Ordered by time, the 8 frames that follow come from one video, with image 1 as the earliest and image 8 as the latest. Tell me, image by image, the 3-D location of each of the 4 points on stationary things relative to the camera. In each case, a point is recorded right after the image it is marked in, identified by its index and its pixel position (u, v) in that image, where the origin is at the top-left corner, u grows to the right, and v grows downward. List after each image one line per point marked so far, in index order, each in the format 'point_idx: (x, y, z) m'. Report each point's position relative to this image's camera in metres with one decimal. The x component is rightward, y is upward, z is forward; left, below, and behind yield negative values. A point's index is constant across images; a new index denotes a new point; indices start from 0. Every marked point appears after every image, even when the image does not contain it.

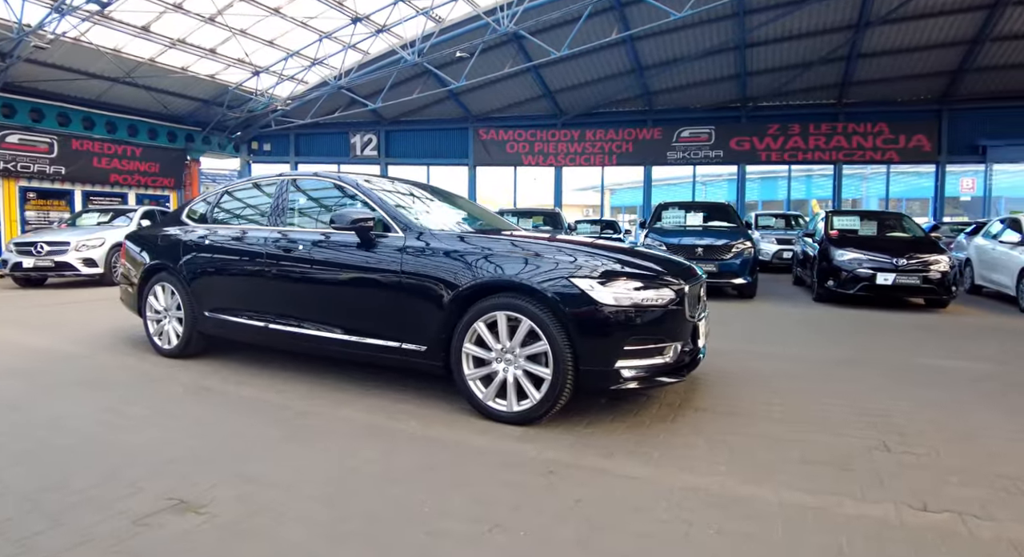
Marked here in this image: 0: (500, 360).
0: (-0.1, -0.5, +3.3) m
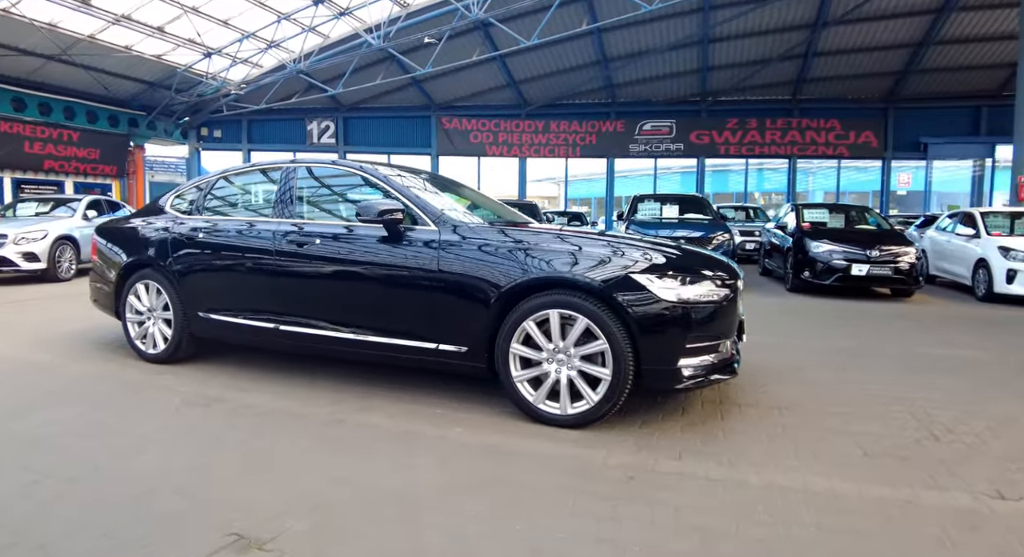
0: (+0.2, -0.5, +3.2) m
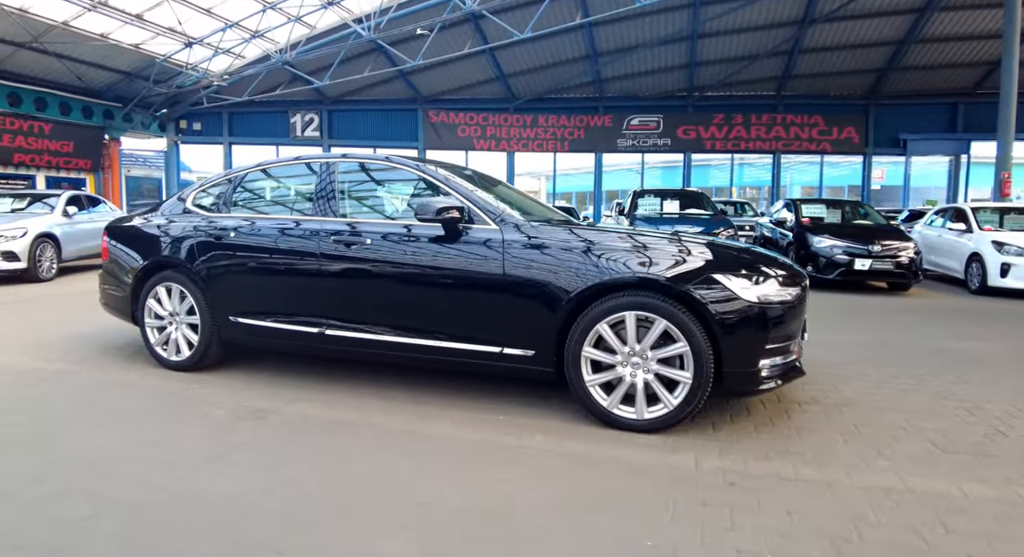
0: (+0.6, -0.5, +3.1) m
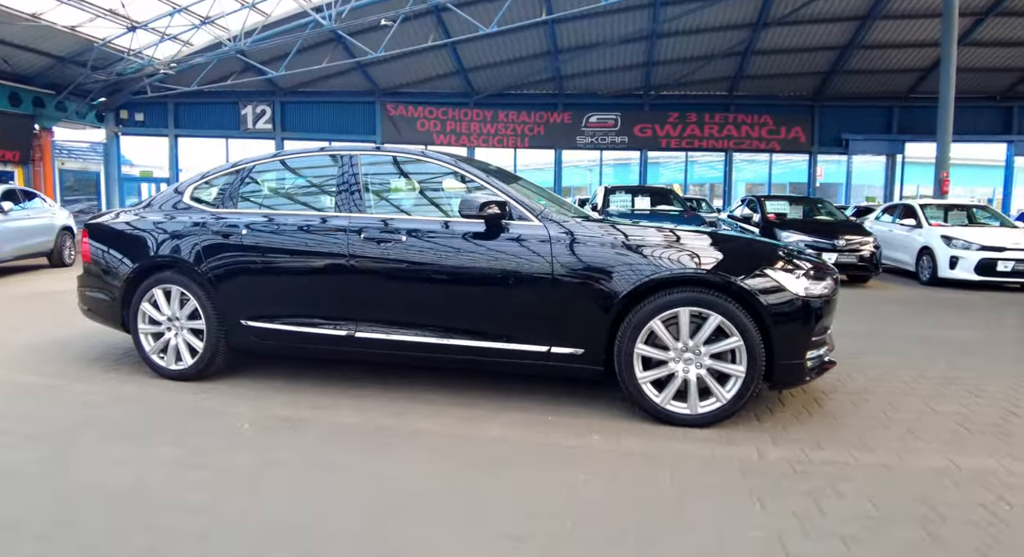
0: (+0.9, -0.5, +3.1) m
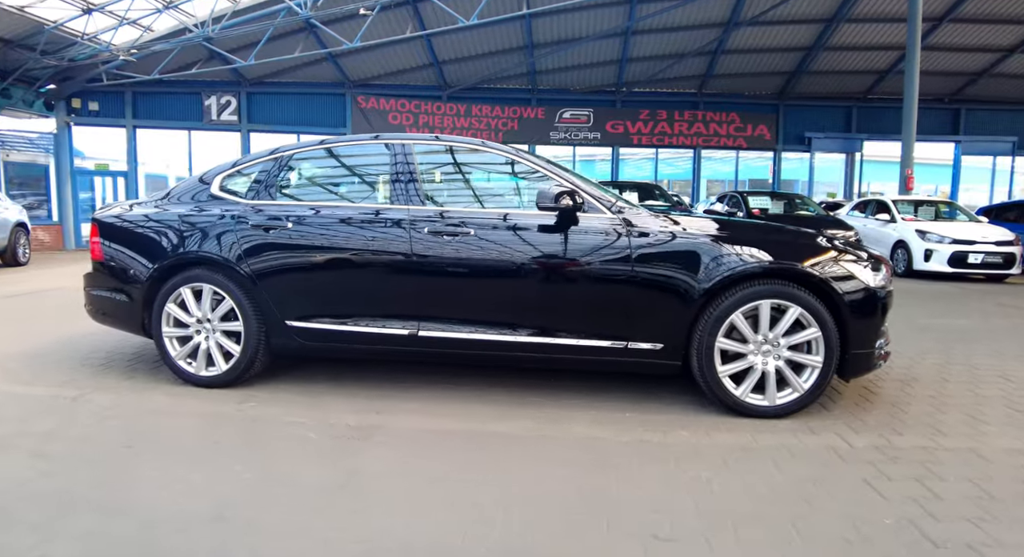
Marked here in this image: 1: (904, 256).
0: (+1.4, -0.4, +3.2) m
1: (+7.2, +0.4, +10.3) m
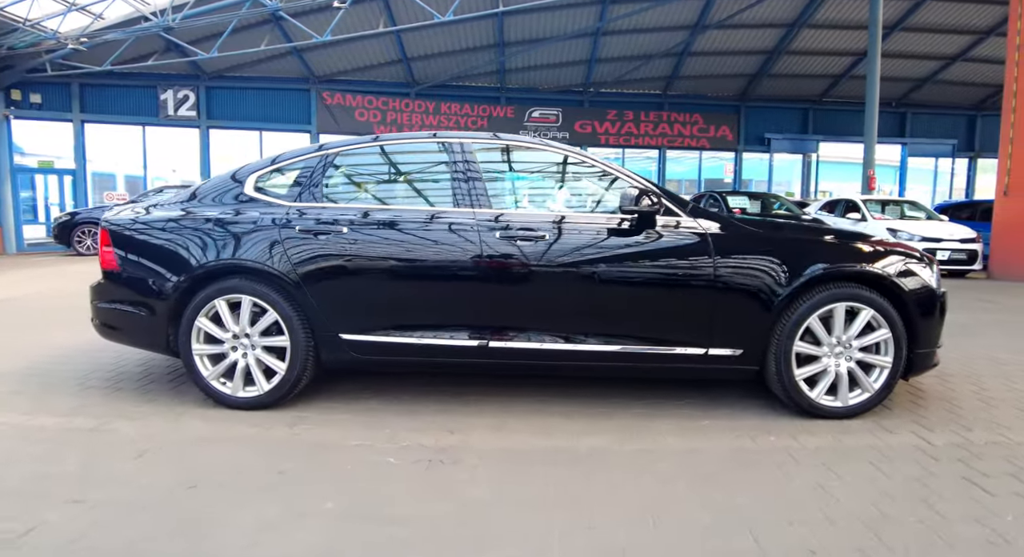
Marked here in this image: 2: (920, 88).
0: (+1.8, -0.4, +3.2) m
1: (+7.0, +0.5, +10.8) m
2: (+14.2, +6.6, +19.4) m
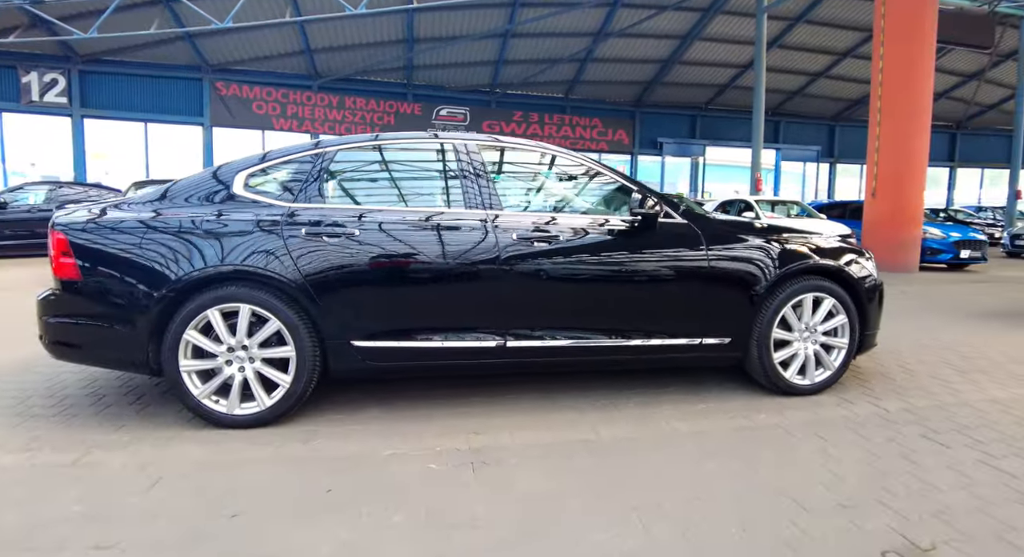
0: (+1.9, -0.4, +3.7) m
1: (+5.6, +0.7, +12.1) m
2: (+10.9, +7.0, +21.9) m
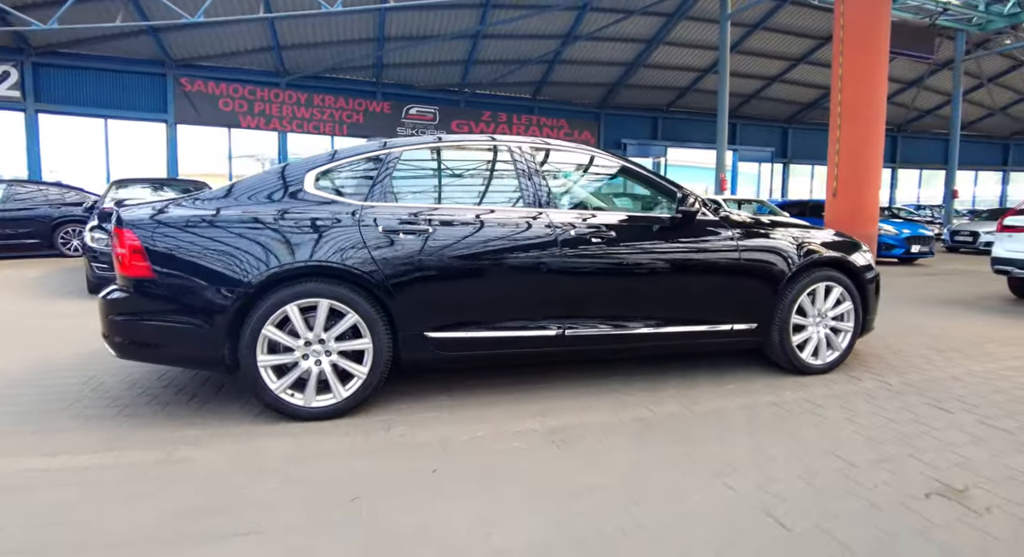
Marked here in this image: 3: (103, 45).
0: (+2.2, -0.3, +4.1) m
1: (+5.2, +0.8, +12.8) m
2: (+9.6, +7.2, +22.9) m
3: (-11.4, +6.5, +15.5) m
